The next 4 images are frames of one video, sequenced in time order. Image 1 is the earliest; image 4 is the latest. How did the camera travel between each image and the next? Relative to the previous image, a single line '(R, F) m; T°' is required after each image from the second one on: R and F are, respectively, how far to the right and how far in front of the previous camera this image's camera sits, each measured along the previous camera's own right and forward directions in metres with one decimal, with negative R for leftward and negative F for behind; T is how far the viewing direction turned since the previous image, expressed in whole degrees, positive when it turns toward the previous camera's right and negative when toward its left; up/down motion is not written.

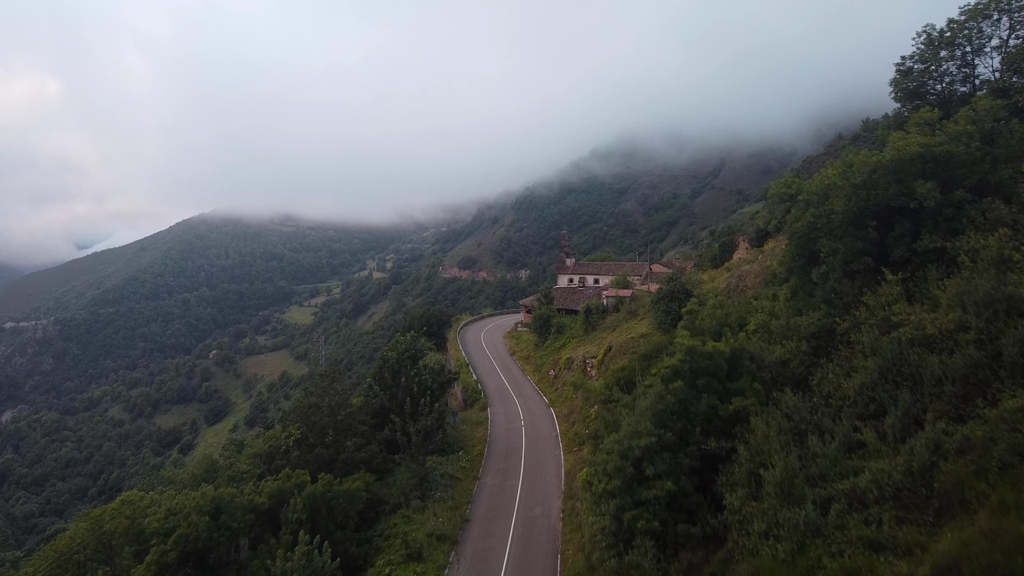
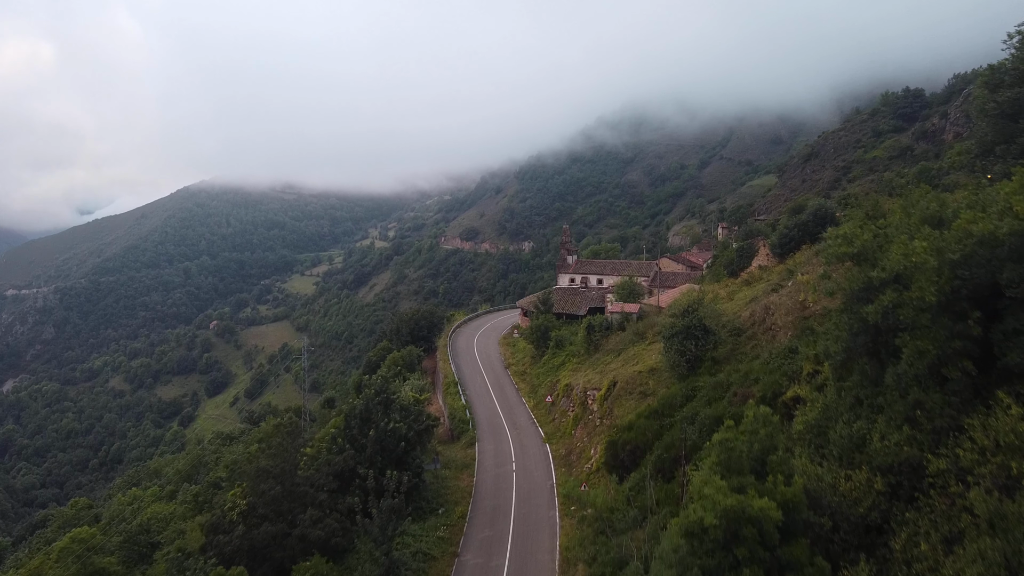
(+0.4, +3.1) m; 0°
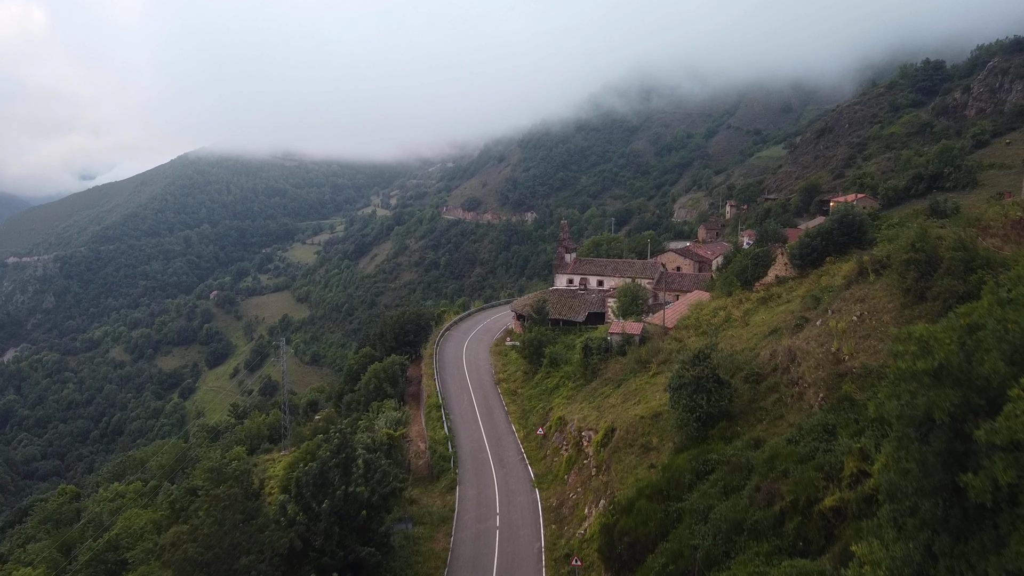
(+0.5, +2.8) m; 0°
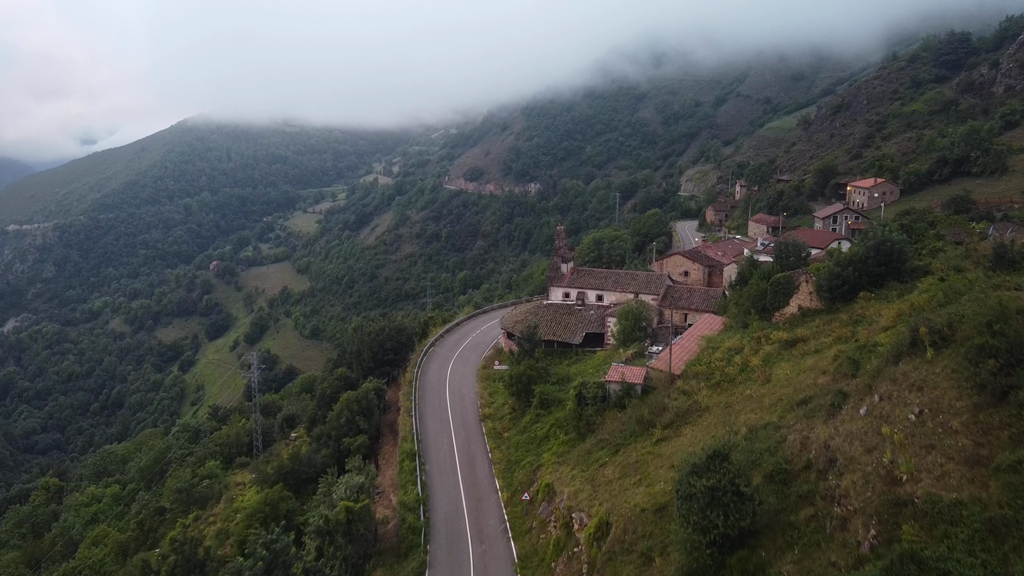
(+0.5, +3.2) m; 0°
